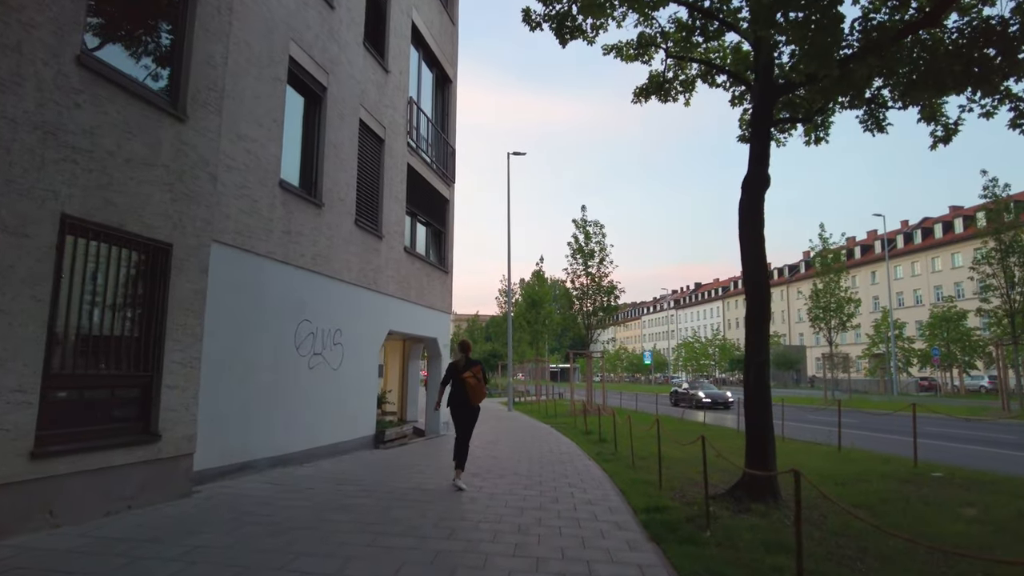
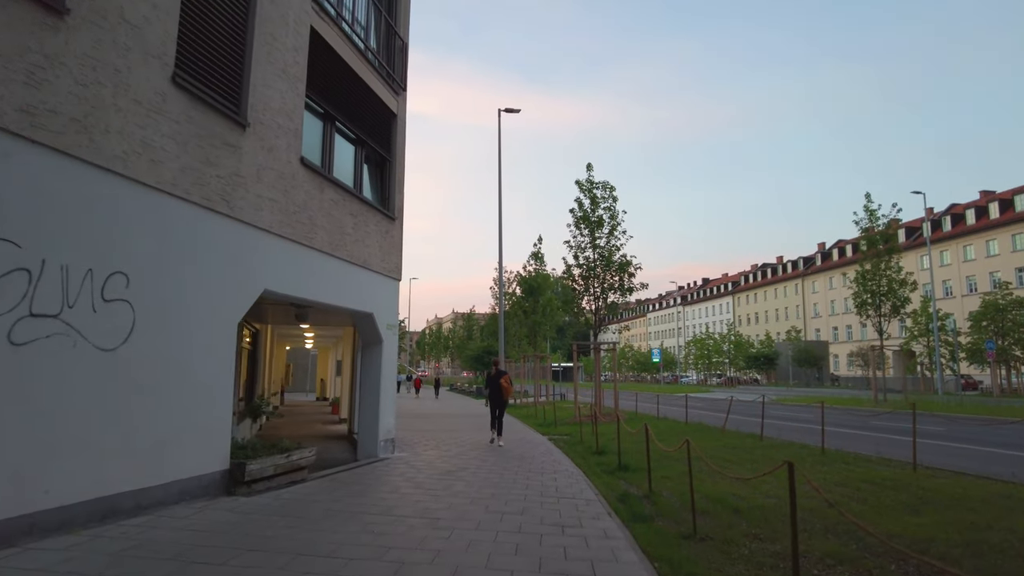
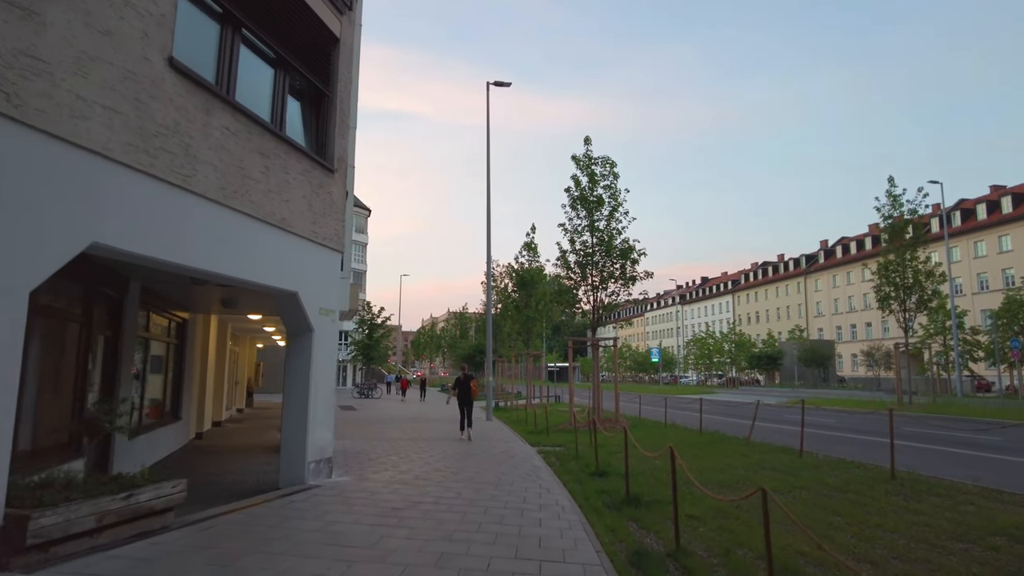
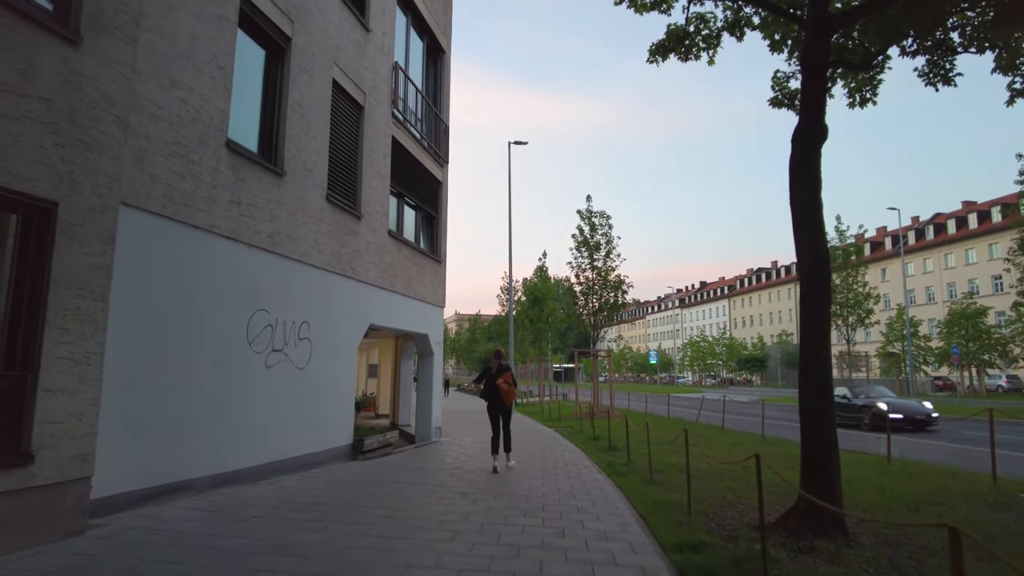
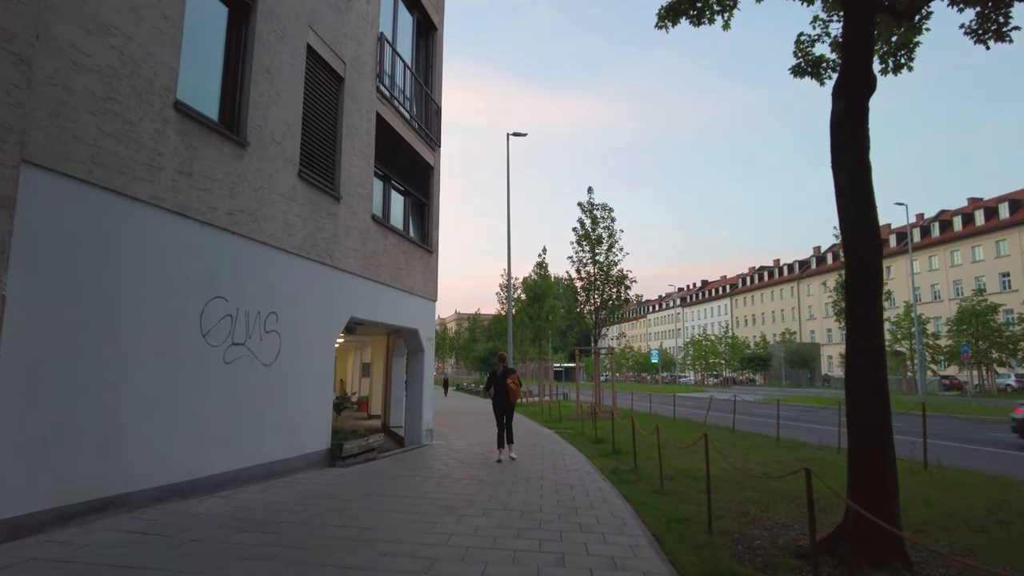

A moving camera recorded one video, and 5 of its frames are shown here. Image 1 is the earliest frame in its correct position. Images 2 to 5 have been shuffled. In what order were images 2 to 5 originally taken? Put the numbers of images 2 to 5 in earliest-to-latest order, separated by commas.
4, 5, 2, 3
